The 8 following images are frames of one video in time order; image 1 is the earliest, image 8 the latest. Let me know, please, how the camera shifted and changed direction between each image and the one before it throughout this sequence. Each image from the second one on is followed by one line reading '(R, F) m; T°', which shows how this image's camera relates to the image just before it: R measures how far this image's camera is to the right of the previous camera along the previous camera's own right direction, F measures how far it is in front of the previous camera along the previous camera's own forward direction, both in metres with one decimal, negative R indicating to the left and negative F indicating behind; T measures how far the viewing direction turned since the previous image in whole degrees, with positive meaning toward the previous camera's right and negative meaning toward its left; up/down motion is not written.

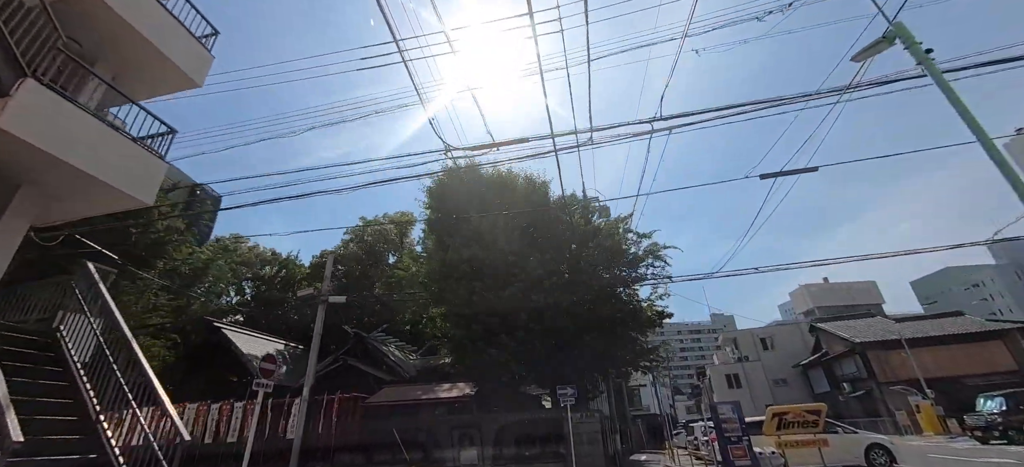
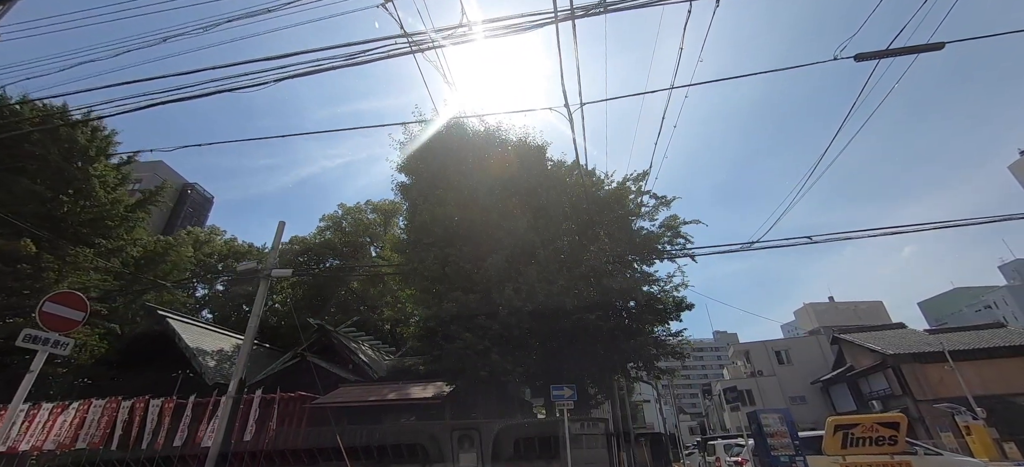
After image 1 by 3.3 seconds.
(+0.3, +2.2) m; 0°
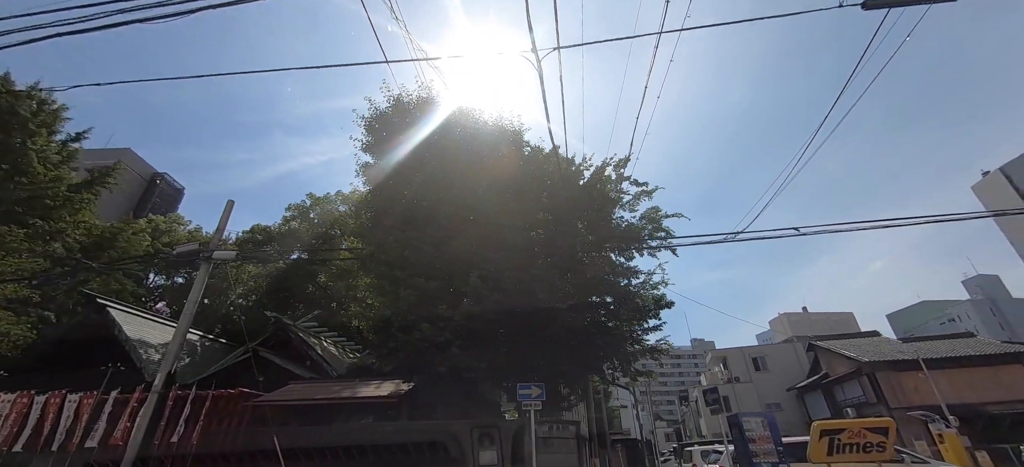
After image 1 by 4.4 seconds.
(+0.3, +0.7) m; +2°
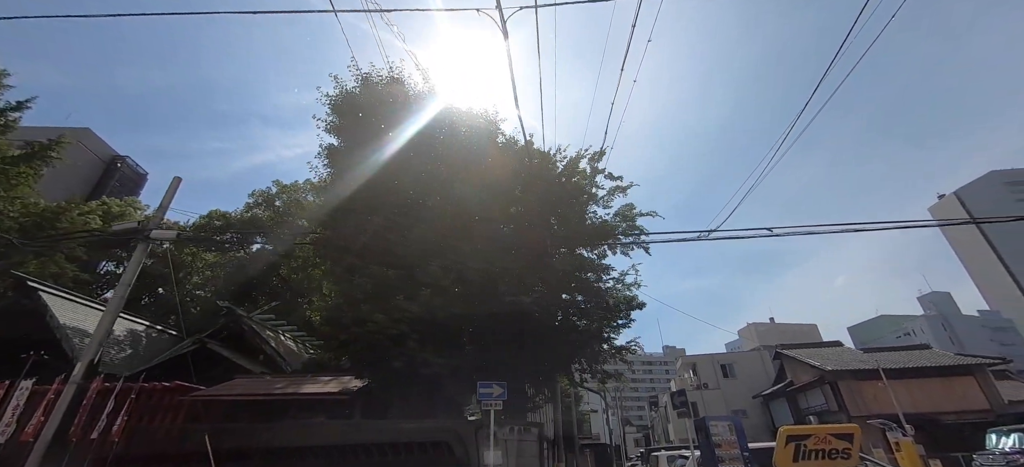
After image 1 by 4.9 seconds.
(+0.2, +0.4) m; +3°
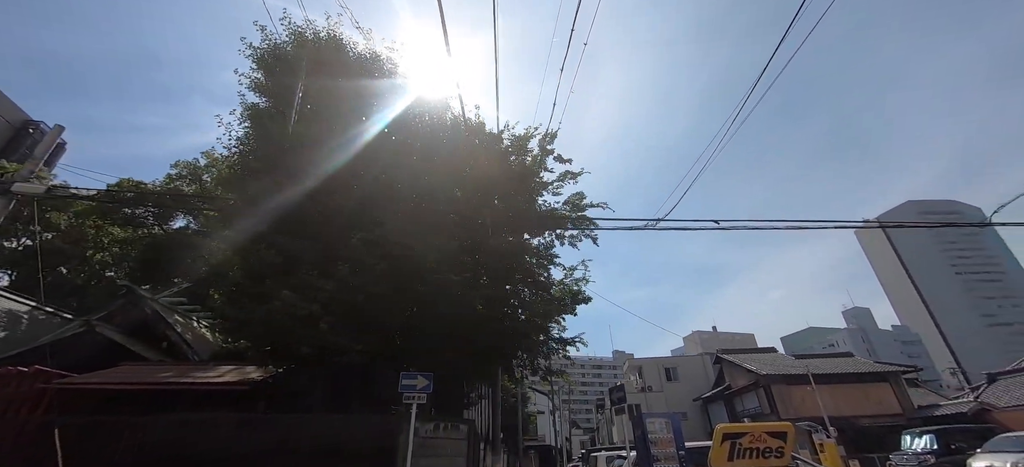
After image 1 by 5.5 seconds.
(+0.3, +0.6) m; +6°
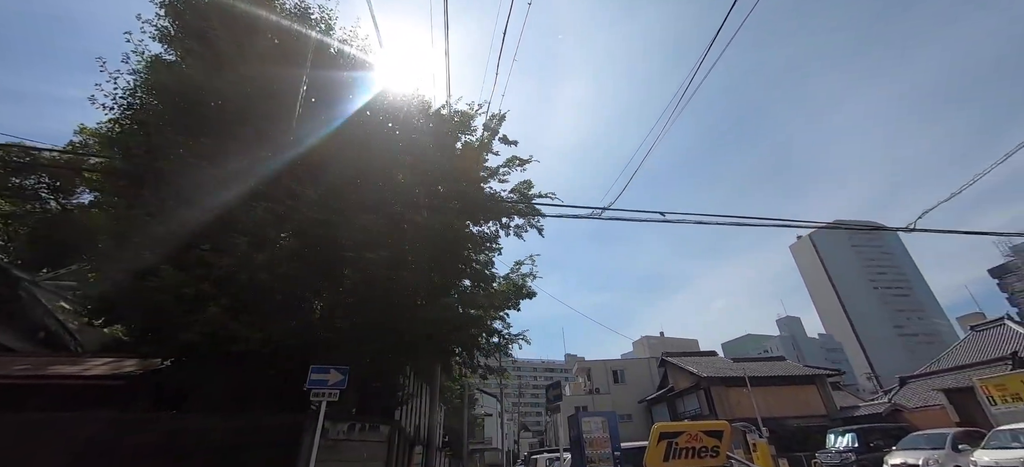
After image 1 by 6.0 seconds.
(+0.3, +0.5) m; +6°
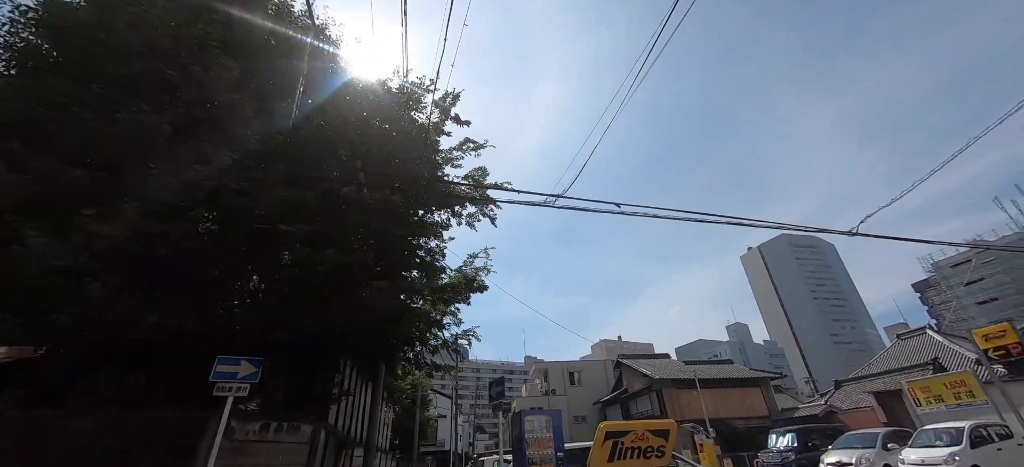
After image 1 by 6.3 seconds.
(+0.3, +0.4) m; +5°
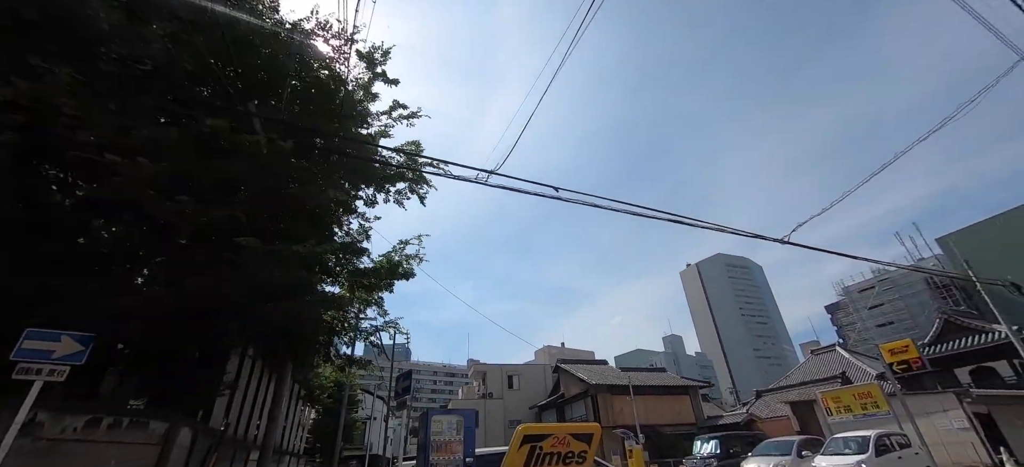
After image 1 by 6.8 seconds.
(+0.4, +0.6) m; +7°
